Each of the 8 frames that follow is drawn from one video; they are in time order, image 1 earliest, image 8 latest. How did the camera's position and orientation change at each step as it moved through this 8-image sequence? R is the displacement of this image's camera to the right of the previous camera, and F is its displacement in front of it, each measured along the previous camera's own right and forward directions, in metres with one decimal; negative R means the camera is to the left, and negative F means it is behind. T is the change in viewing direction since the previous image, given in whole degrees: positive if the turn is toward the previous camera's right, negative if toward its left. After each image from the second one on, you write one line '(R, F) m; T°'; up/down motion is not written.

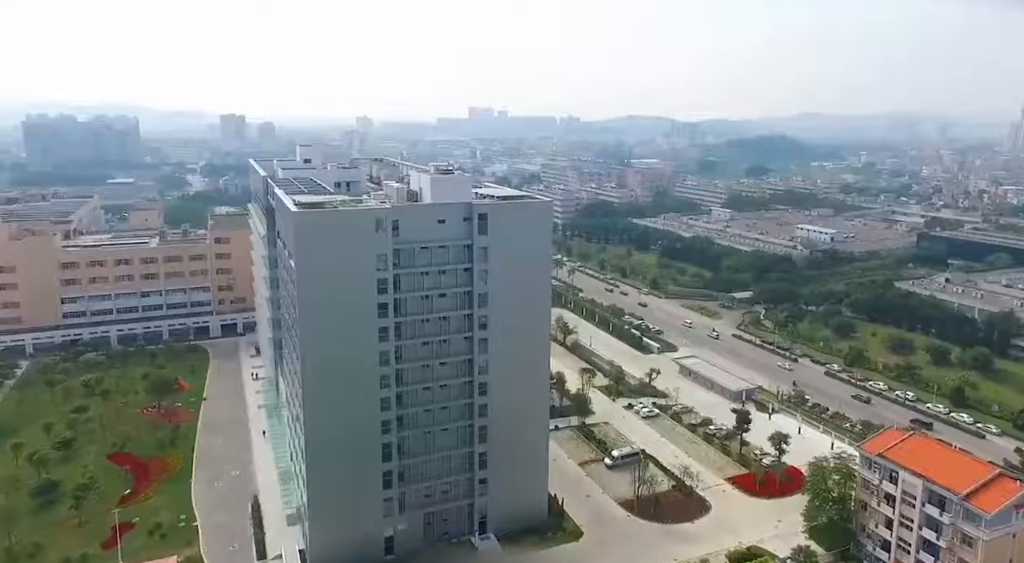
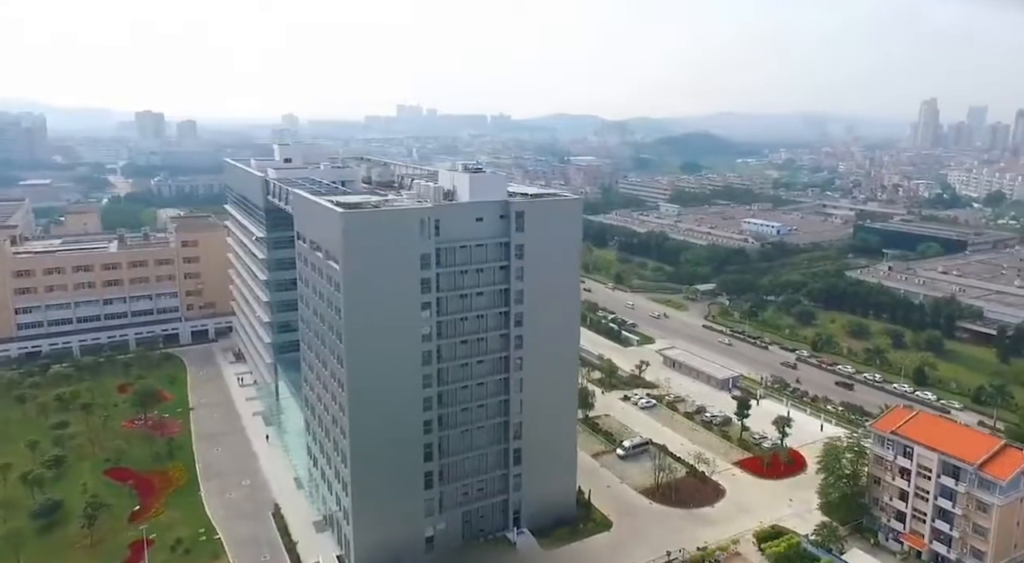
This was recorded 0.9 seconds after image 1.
(-4.1, -0.1) m; +6°
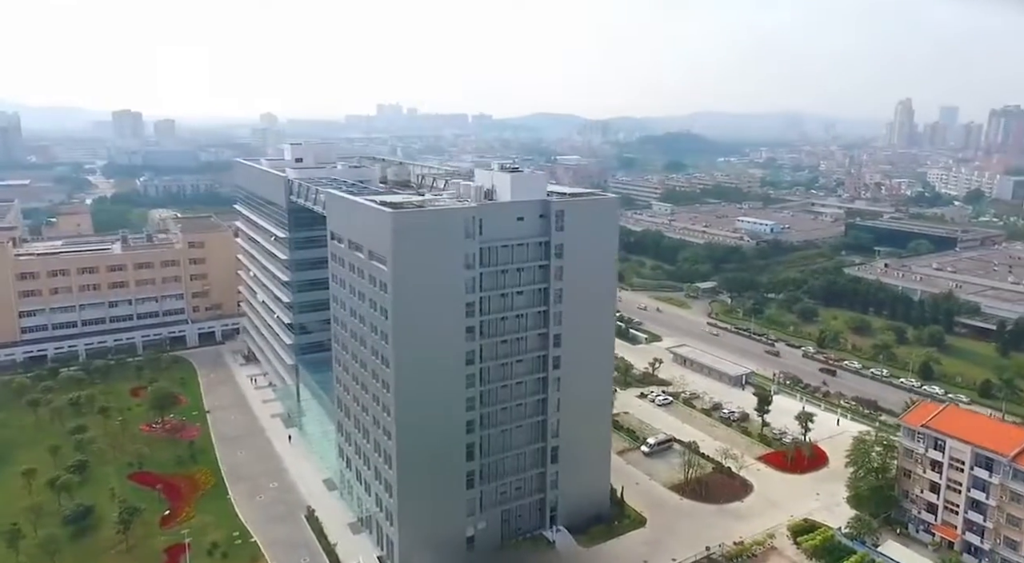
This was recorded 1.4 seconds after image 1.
(-2.3, 0.0) m; +2°
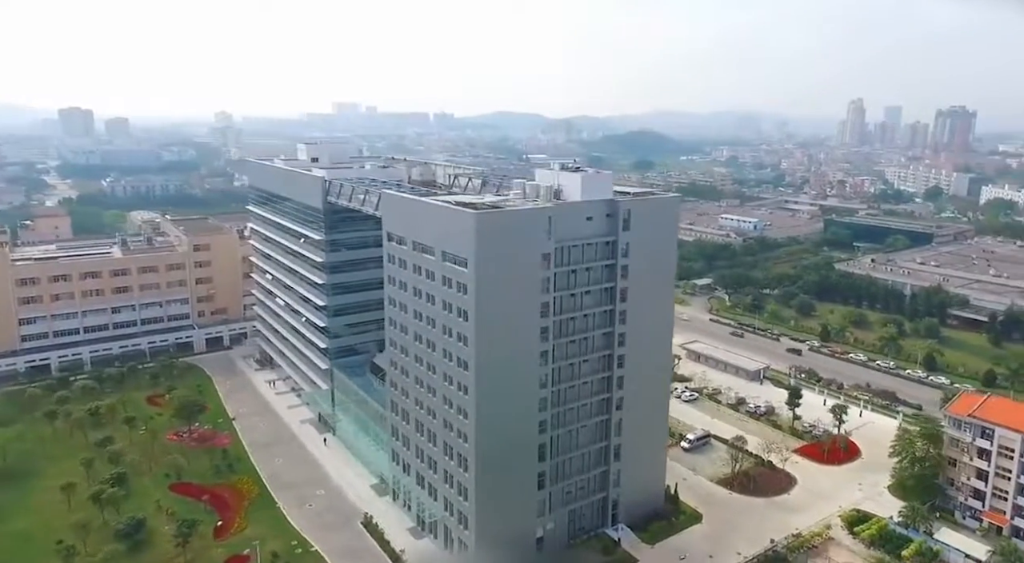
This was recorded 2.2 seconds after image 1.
(-4.1, +0.2) m; +4°
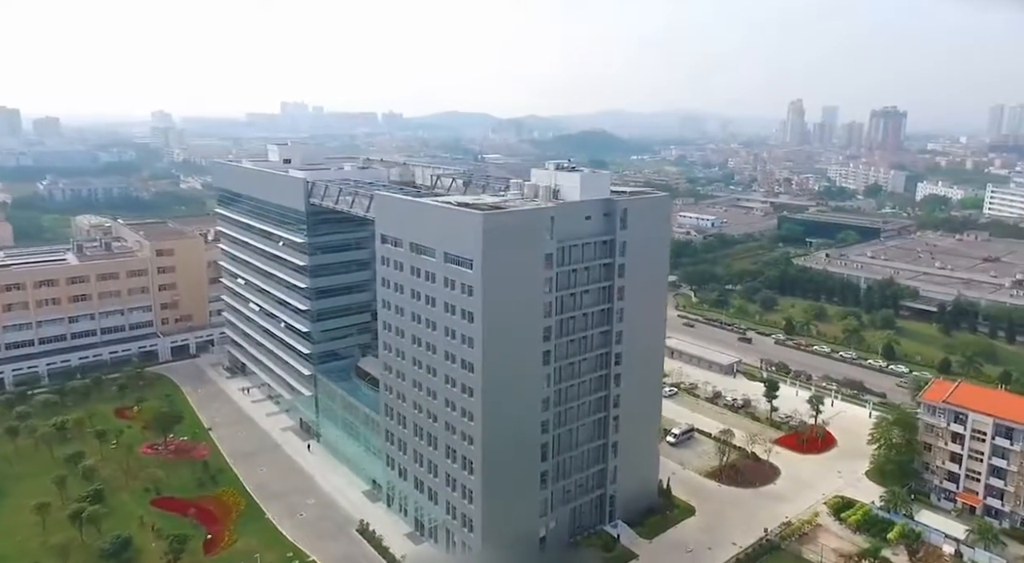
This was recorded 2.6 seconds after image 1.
(-1.9, +0.1) m; +4°
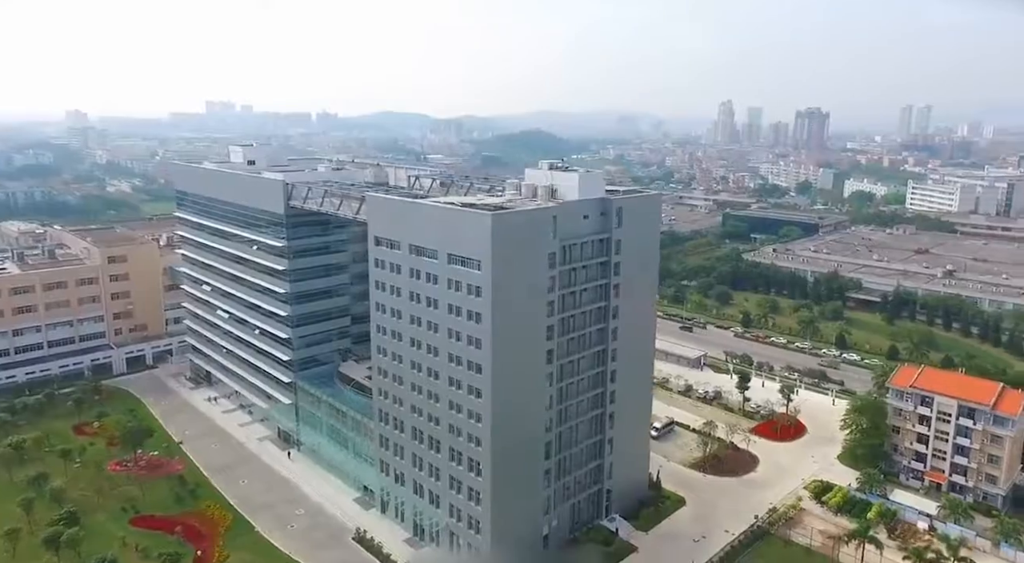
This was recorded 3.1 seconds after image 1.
(-2.3, 0.0) m; +5°
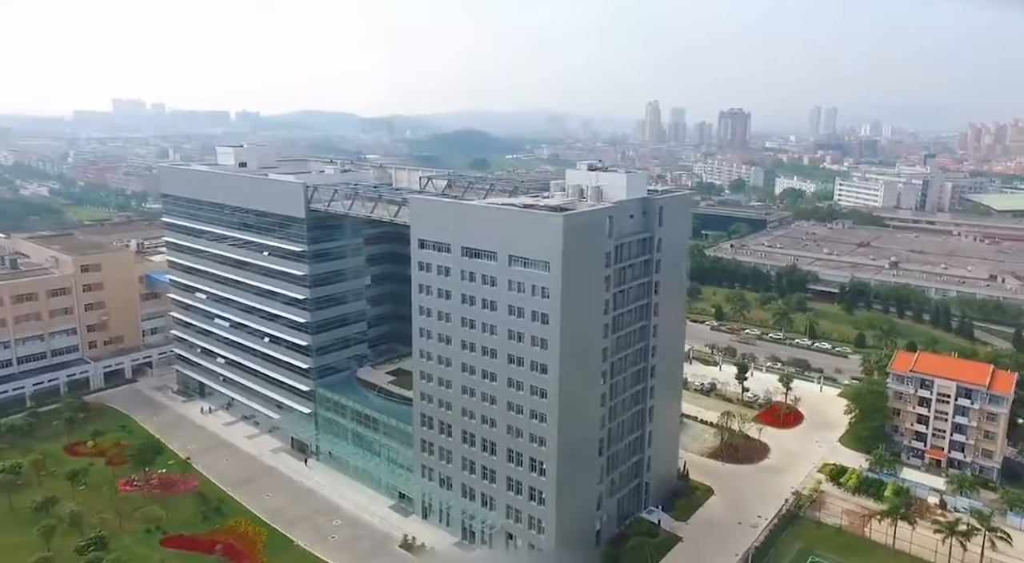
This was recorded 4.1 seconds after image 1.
(-4.6, +0.2) m; +6°
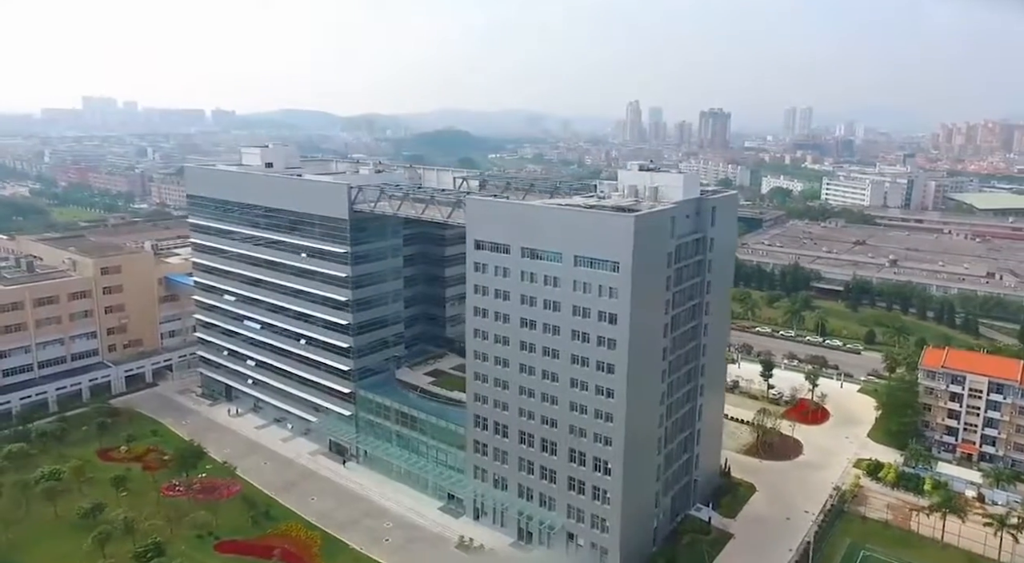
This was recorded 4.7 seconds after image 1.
(-3.0, +0.1) m; +2°
